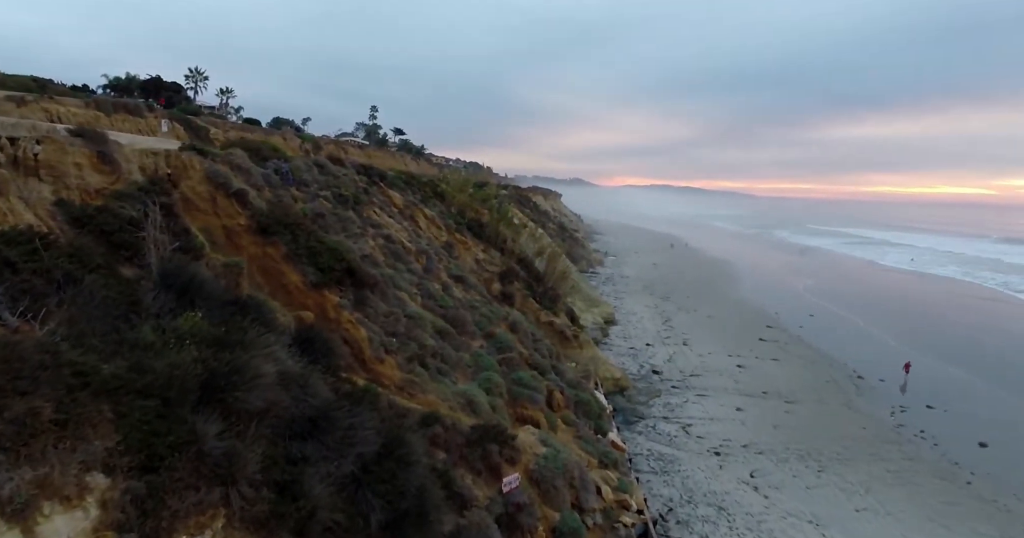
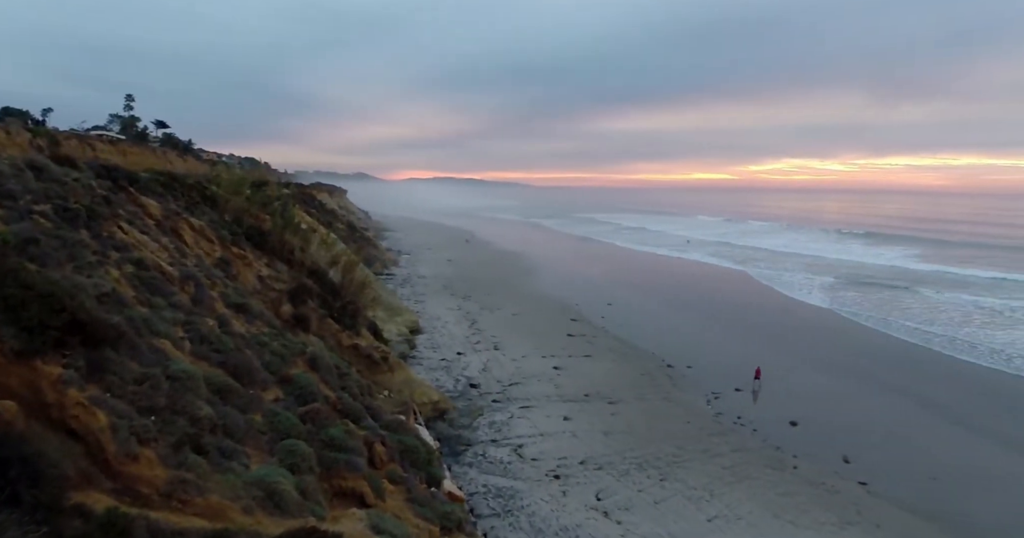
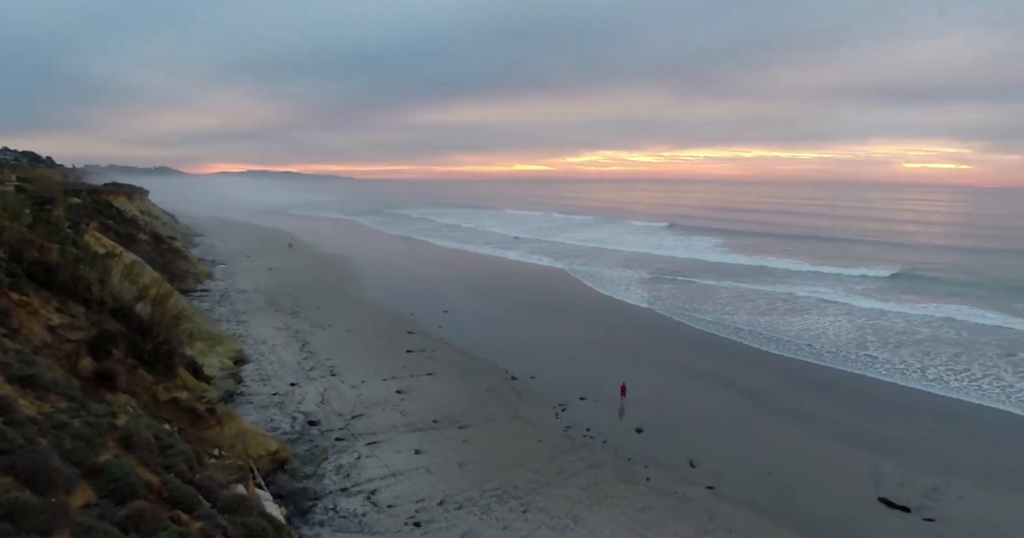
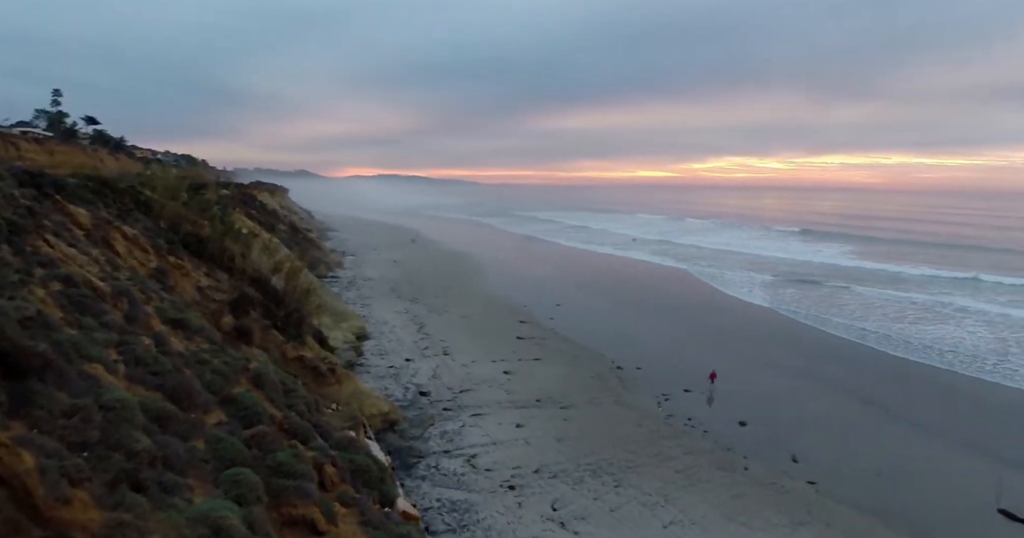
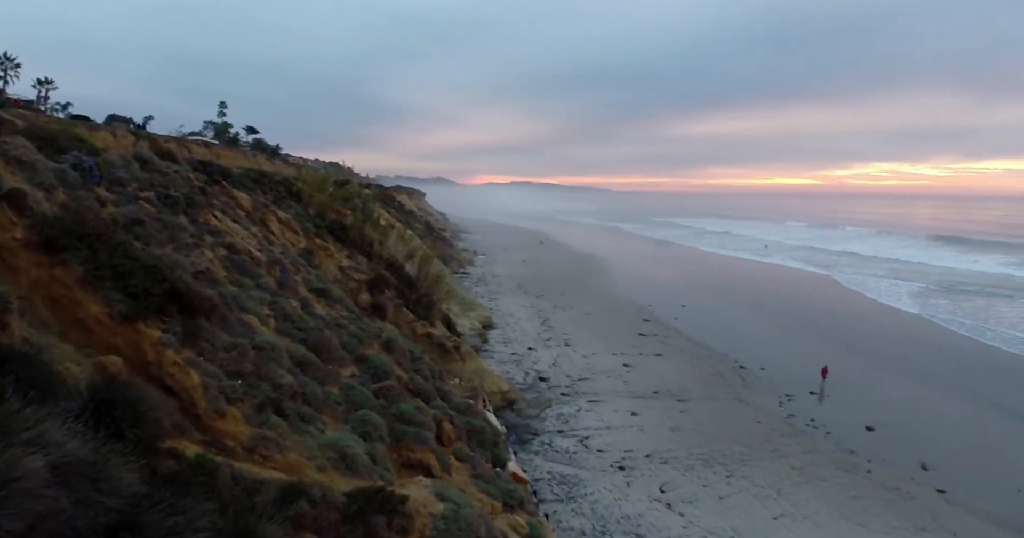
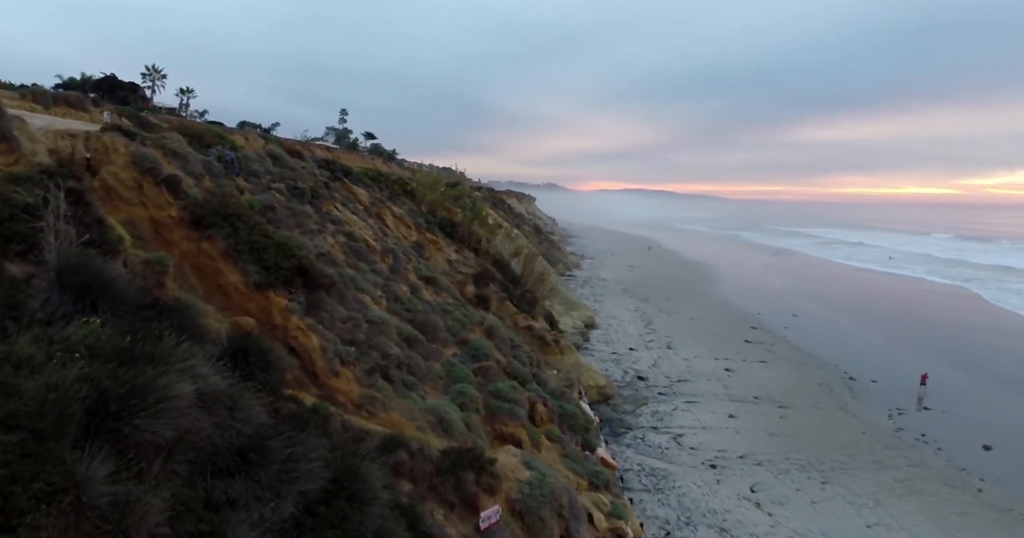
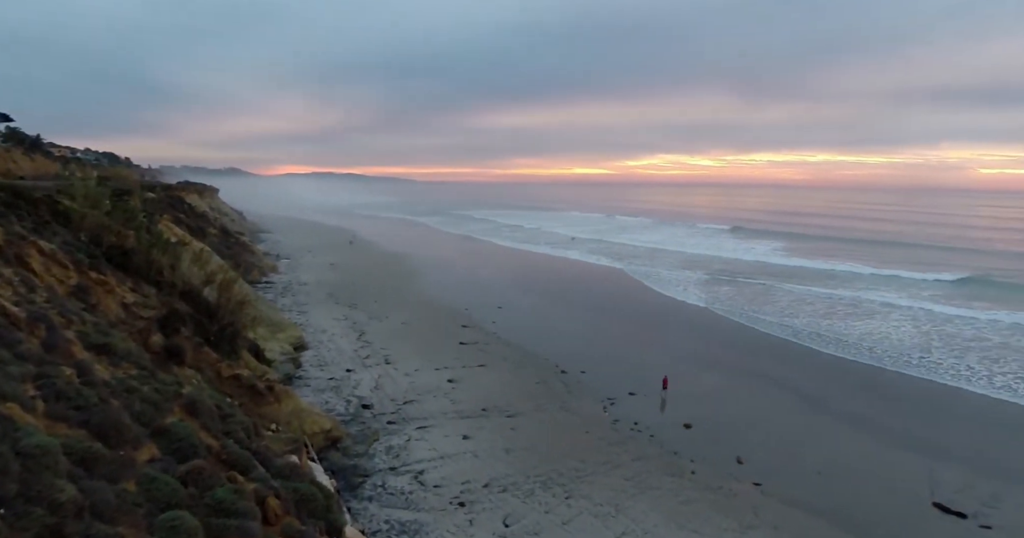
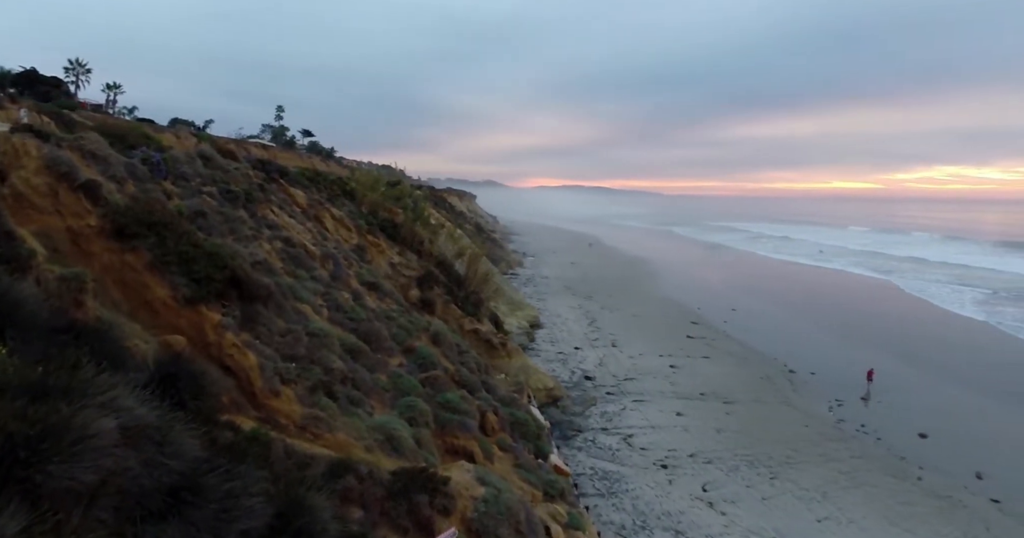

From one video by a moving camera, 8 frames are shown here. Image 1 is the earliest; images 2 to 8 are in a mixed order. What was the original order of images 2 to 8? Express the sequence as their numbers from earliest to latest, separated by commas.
6, 8, 5, 2, 4, 7, 3
